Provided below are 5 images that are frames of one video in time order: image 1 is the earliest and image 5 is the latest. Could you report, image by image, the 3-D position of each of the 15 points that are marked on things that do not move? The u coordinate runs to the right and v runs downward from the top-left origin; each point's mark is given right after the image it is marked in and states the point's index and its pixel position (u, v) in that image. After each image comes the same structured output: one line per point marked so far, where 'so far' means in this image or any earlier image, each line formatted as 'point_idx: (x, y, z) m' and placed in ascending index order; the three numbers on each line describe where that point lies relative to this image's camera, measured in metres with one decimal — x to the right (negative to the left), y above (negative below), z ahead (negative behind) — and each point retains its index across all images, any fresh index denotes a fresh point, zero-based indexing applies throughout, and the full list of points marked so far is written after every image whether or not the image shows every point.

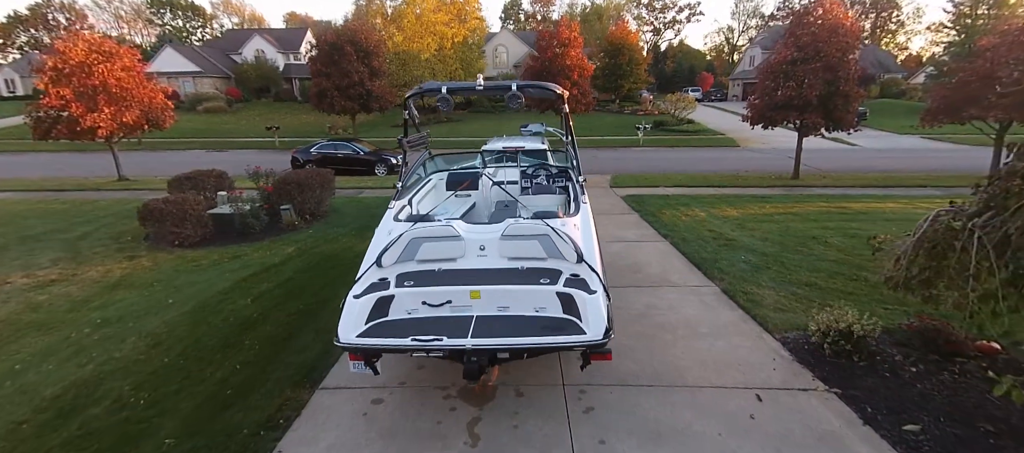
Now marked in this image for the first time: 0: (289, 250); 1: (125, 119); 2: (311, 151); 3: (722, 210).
0: (-3.5, -0.4, +6.8) m
1: (-11.1, +3.1, +12.2) m
2: (-6.7, +2.5, +14.2) m
3: (+4.2, +0.3, +8.5) m
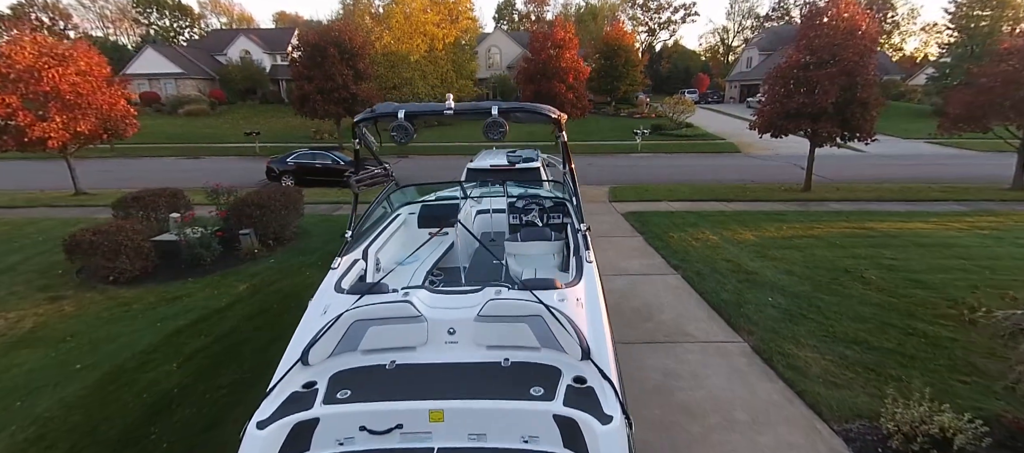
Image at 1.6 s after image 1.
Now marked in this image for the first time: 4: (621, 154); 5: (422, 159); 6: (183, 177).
0: (-3.7, -0.8, +5.9) m
1: (-11.3, +2.6, +11.2) m
2: (-6.9, +2.0, +13.2) m
3: (+4.0, -0.1, +7.7) m
4: (+4.9, +3.3, +19.4) m
5: (-4.0, +3.0, +19.0) m
6: (-11.5, +1.8, +15.0) m
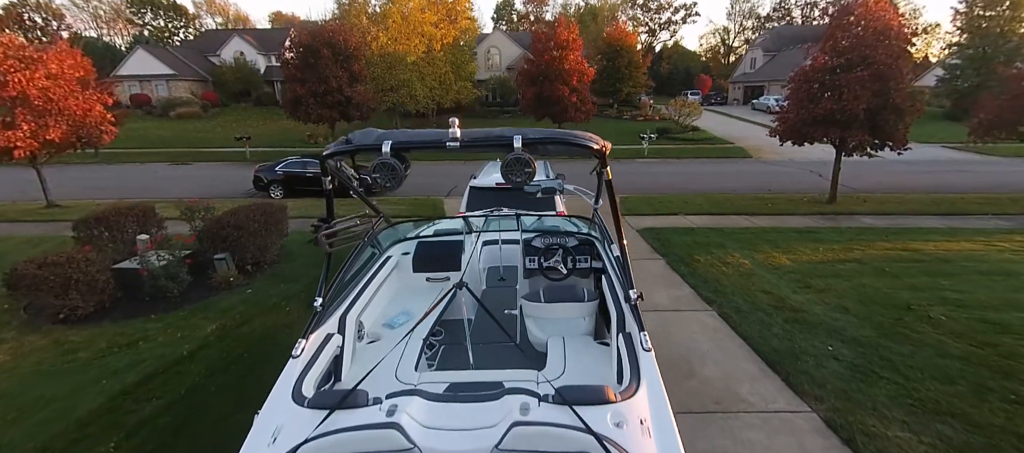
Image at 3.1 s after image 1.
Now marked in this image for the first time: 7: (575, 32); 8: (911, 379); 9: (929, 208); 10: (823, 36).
0: (-3.6, -1.2, +5.1) m
1: (-11.2, +2.2, +10.4) m
2: (-6.8, +1.7, +12.4) m
3: (+4.2, -0.5, +6.9) m
4: (+5.0, +2.9, +18.6) m
5: (-3.9, +2.6, +18.2) m
6: (-11.4, +1.4, +14.1) m
7: (+2.9, +8.8, +19.6) m
8: (+3.5, -1.3, +3.8) m
9: (+9.9, +0.4, +10.1) m
10: (+7.4, +4.5, +10.2) m
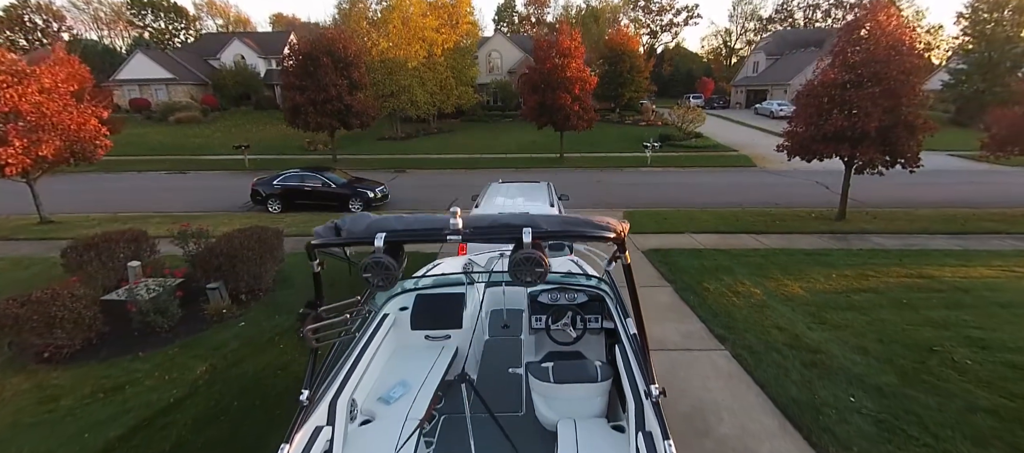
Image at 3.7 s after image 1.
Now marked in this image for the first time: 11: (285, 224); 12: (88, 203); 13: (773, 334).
0: (-3.5, -1.6, +4.8) m
1: (-11.1, +1.8, +10.1) m
2: (-6.8, +1.2, +12.2) m
3: (+4.2, -0.9, +6.7) m
4: (+5.1, +2.5, +18.4) m
5: (-3.9, +2.2, +18.0) m
6: (-11.3, +1.0, +13.9) m
7: (+2.9, +8.4, +19.4) m
8: (+3.5, -1.8, +3.5) m
9: (+9.9, 0.0, +9.9) m
10: (+7.4, +4.1, +9.9) m
11: (-5.7, +0.1, +10.7) m
12: (-13.0, +0.7, +13.1) m
13: (+3.2, -1.3, +5.3) m
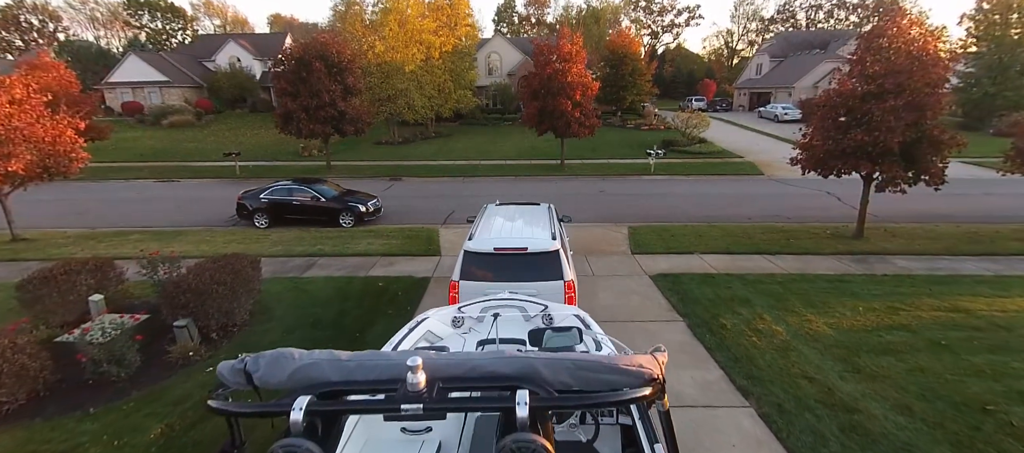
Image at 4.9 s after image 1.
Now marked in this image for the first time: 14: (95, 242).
0: (-3.6, -2.1, +4.3) m
1: (-11.2, +1.3, +9.6) m
2: (-6.8, +0.8, +11.6) m
3: (+4.2, -1.3, +6.1) m
4: (+5.0, +2.1, +17.8) m
5: (-3.9, +1.7, +17.4) m
6: (-11.3, +0.5, +13.3) m
7: (+2.9, +8.0, +18.8) m
8: (+3.5, -2.2, +3.0) m
9: (+9.9, -0.4, +9.3) m
10: (+7.4, +3.7, +9.3) m
11: (-5.7, -0.4, +10.2) m
12: (-13.0, +0.3, +12.6) m
13: (+3.2, -1.7, +4.7) m
14: (-9.8, -0.4, +10.1) m
